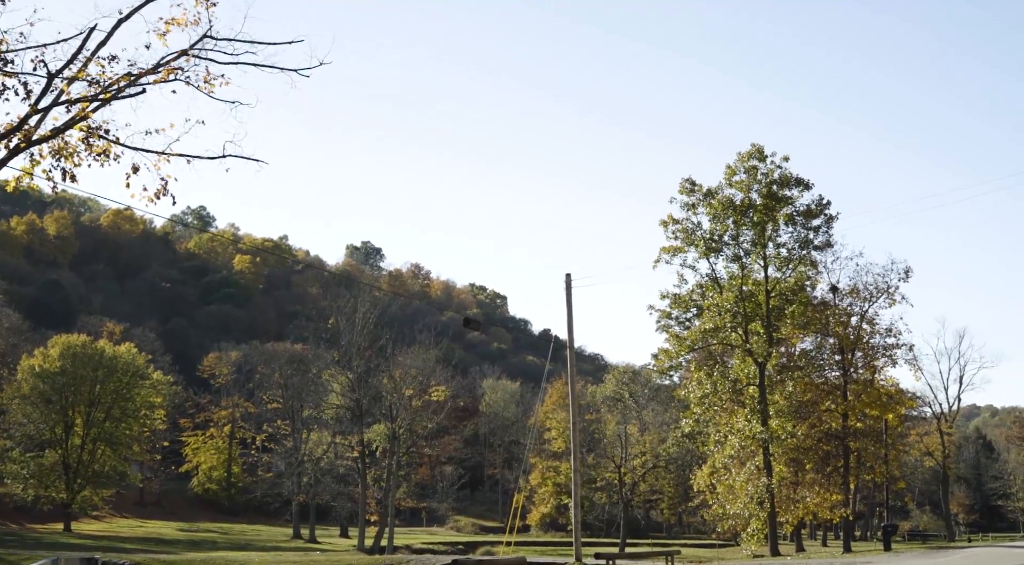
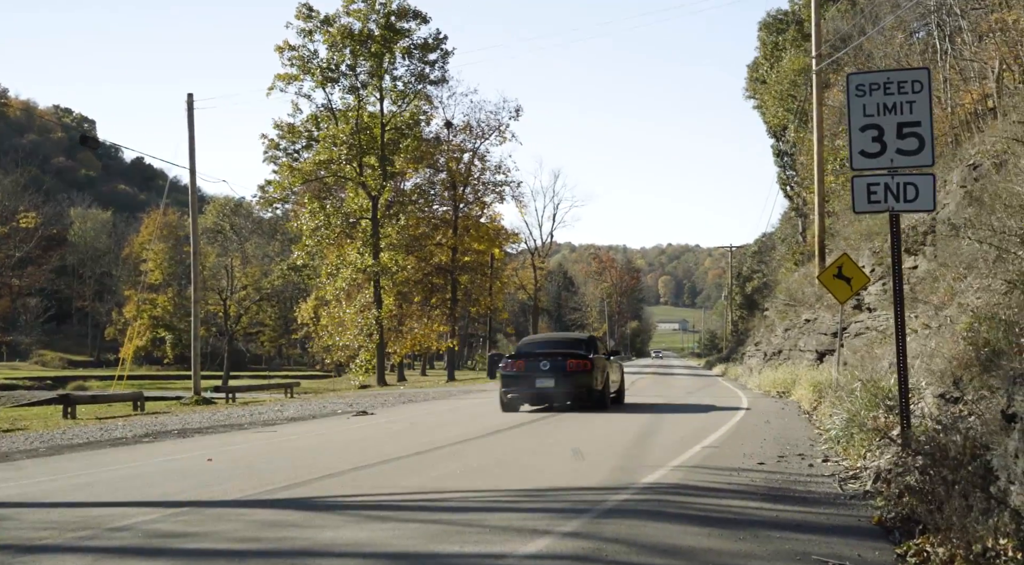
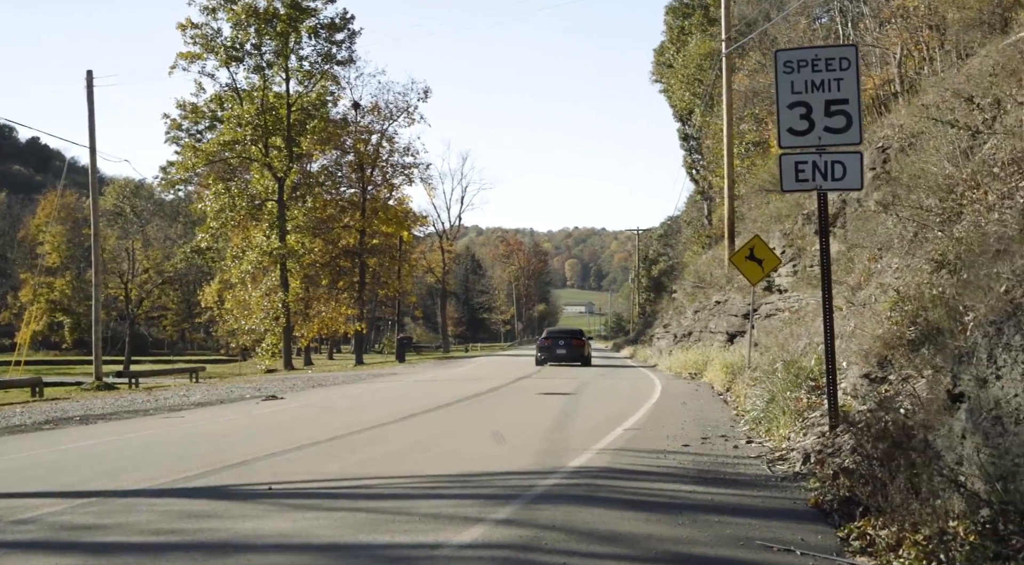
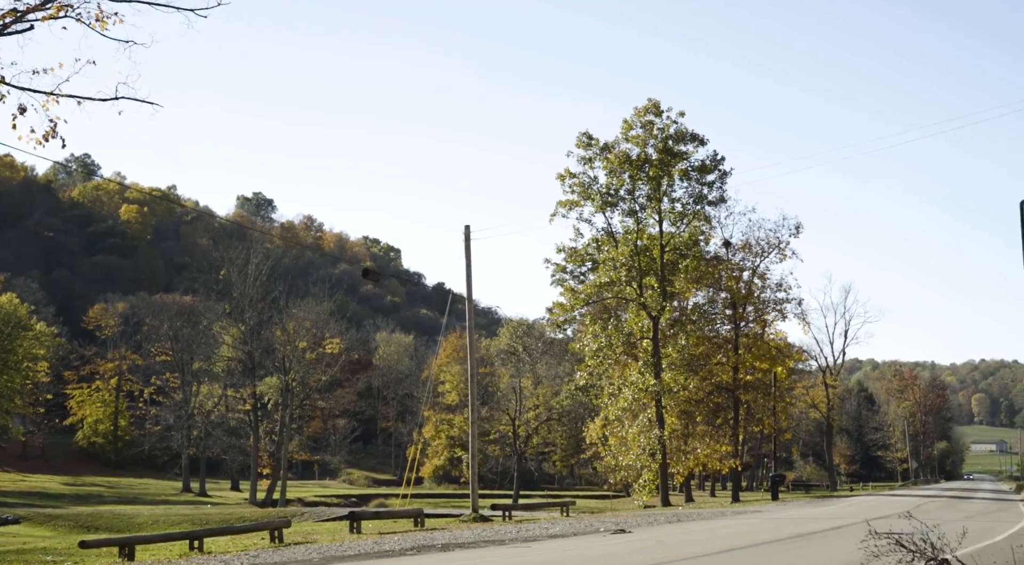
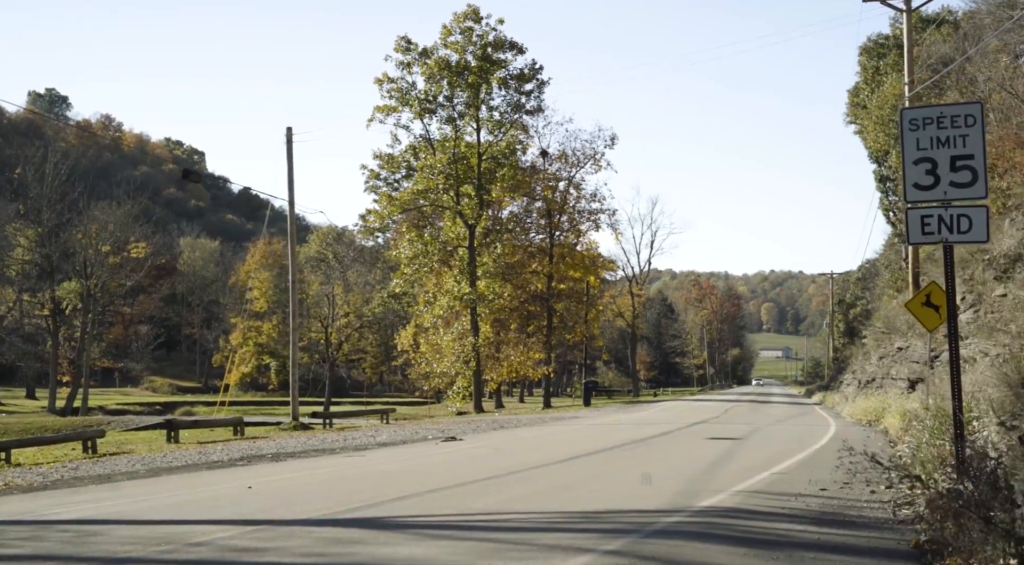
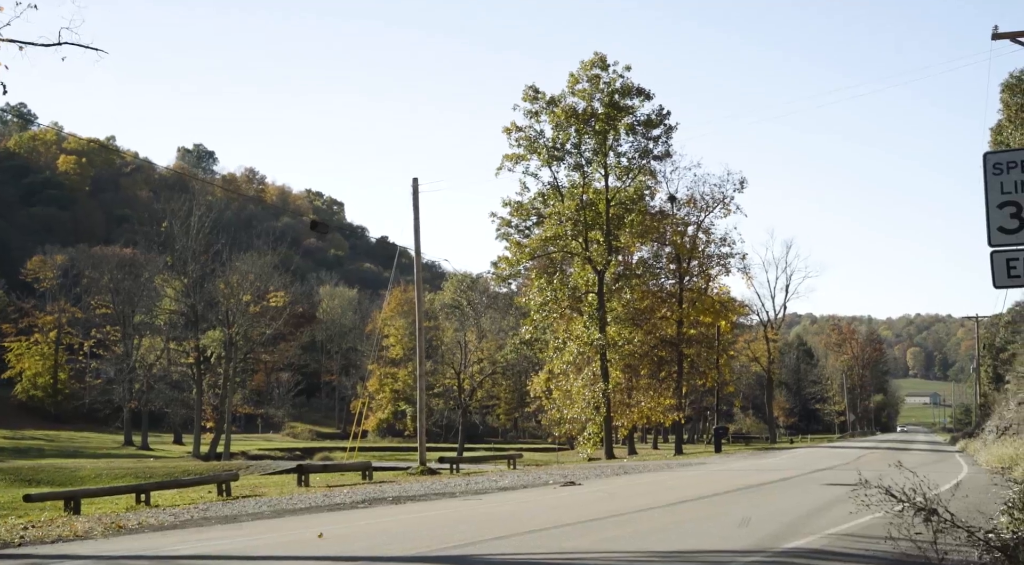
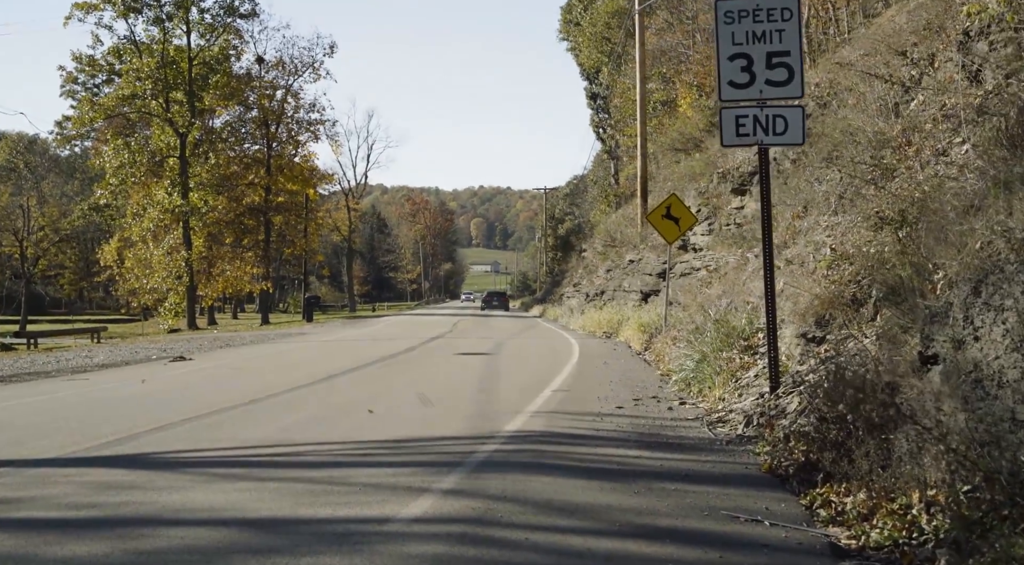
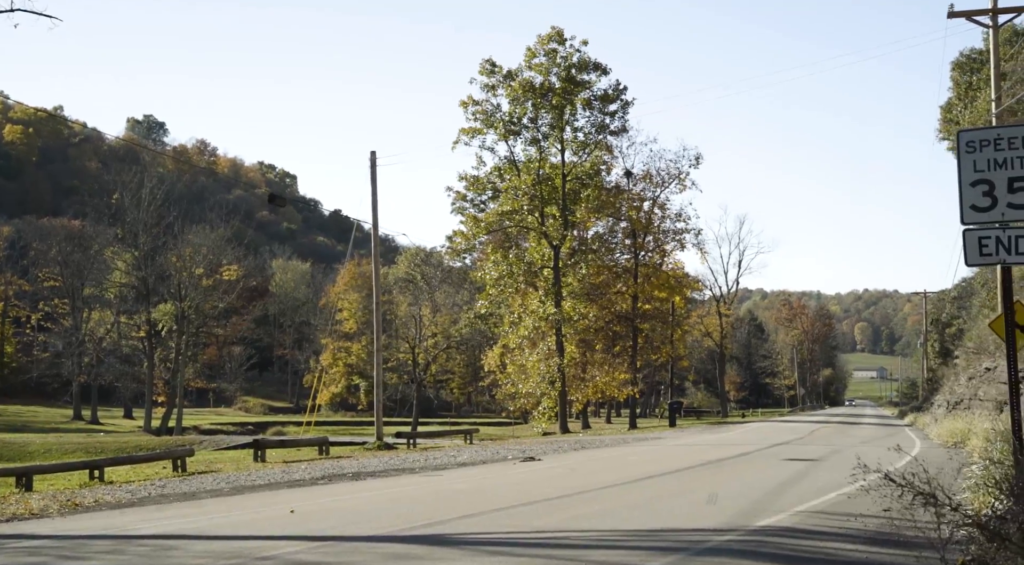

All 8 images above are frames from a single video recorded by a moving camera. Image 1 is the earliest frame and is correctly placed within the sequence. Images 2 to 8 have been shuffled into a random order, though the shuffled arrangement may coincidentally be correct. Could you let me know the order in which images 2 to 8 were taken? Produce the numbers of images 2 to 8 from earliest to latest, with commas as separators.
4, 6, 8, 5, 2, 3, 7
